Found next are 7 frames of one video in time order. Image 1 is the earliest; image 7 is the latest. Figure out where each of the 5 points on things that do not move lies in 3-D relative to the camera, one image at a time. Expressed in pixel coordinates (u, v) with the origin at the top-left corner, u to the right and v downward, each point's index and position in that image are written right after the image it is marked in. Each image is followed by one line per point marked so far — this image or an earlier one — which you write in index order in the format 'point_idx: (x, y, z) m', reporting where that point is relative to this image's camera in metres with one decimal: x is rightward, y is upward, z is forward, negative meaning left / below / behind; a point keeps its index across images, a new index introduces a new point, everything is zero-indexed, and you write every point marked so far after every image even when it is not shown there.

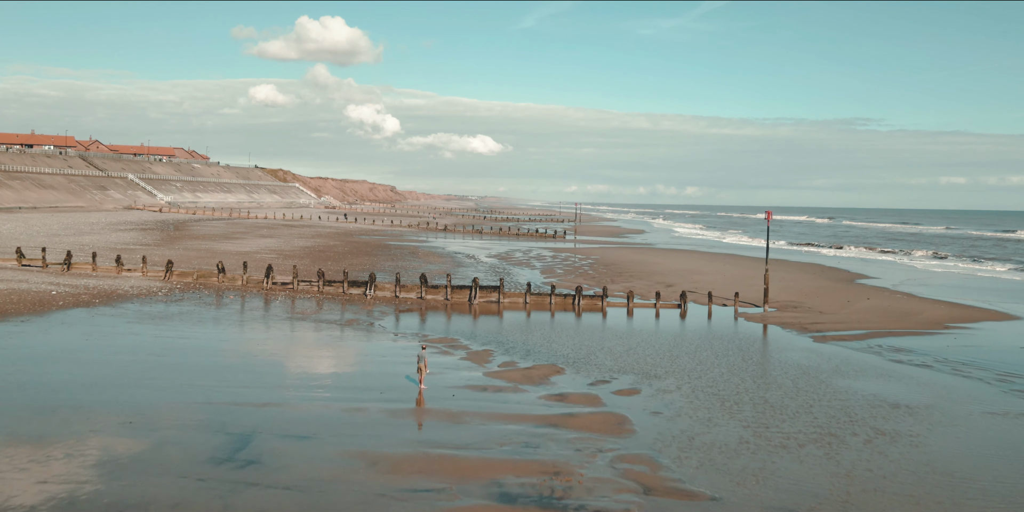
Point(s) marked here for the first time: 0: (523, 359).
0: (+0.2, -2.3, +17.6) m
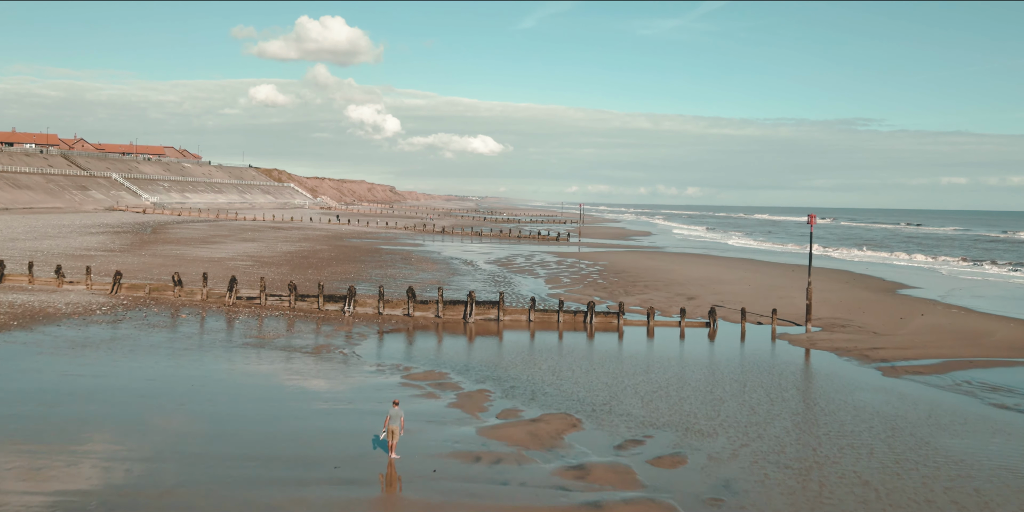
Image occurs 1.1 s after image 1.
0: (+0.3, -2.6, +13.8) m
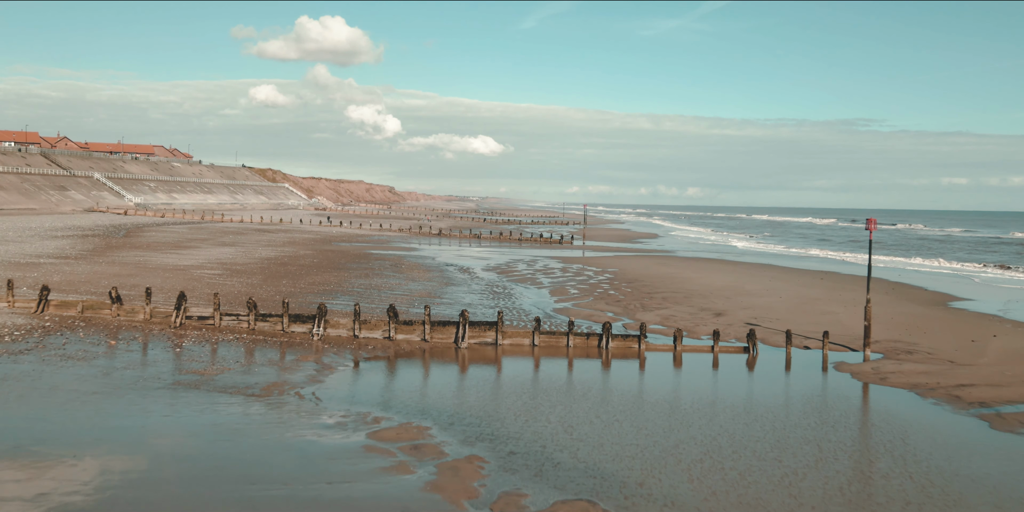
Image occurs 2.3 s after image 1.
0: (+0.3, -2.9, +10.0) m
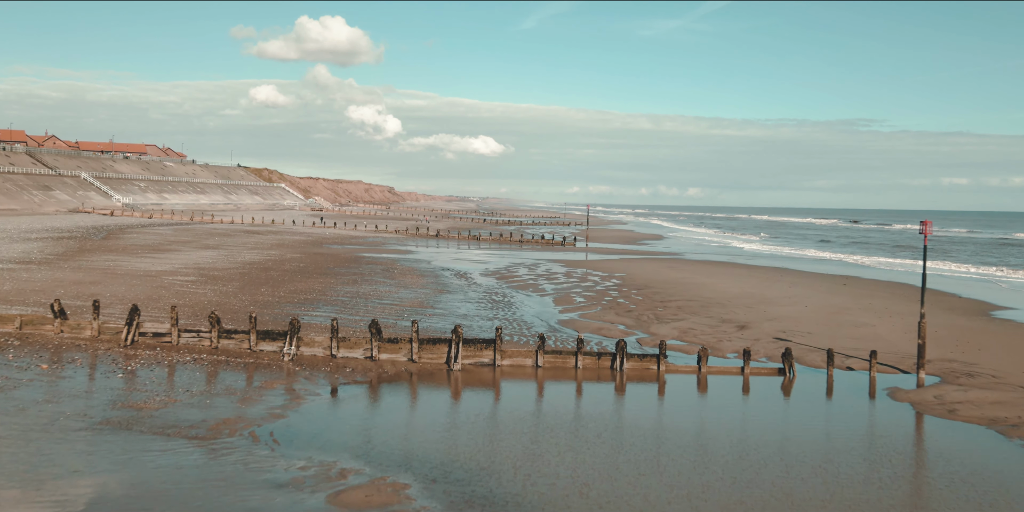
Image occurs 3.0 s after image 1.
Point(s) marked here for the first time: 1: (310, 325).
0: (+0.3, -3.1, +7.5) m
1: (-4.9, -1.7, +19.0) m
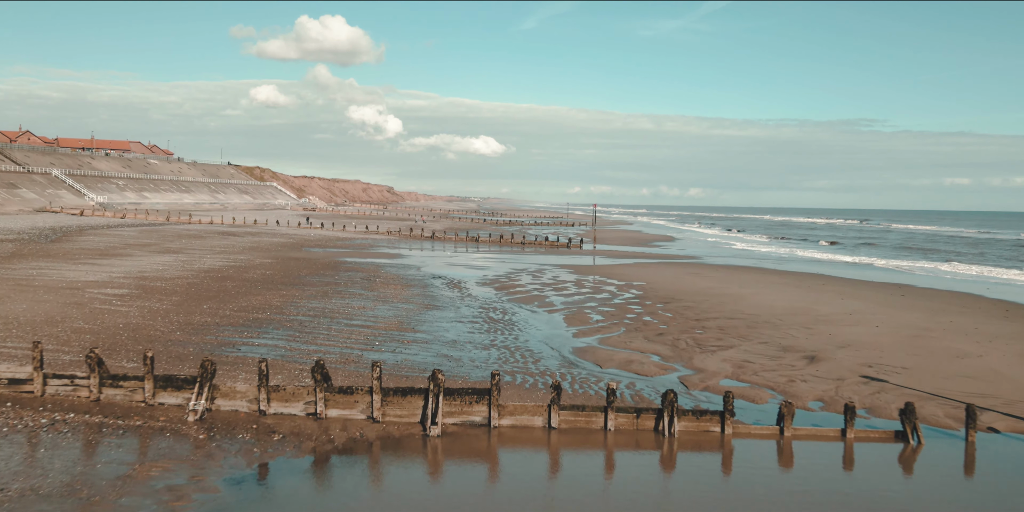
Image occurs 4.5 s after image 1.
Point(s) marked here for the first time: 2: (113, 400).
0: (+0.3, -3.3, +2.3) m
1: (-4.9, -1.9, +13.9) m
2: (-6.4, -2.3, +12.5) m
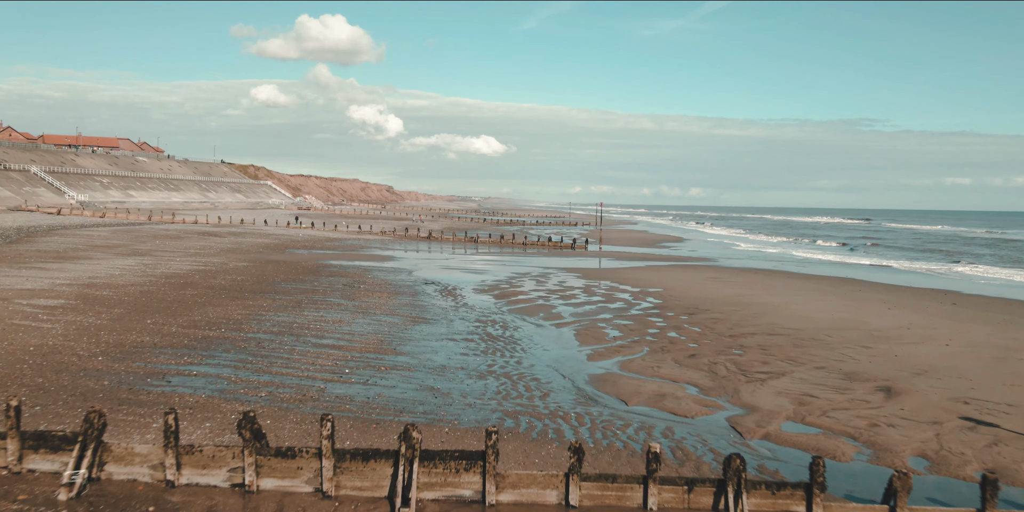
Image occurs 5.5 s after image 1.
0: (+0.3, -3.5, -1.2) m
1: (-4.8, -2.0, +10.4) m
2: (-6.3, -2.4, +9.1) m
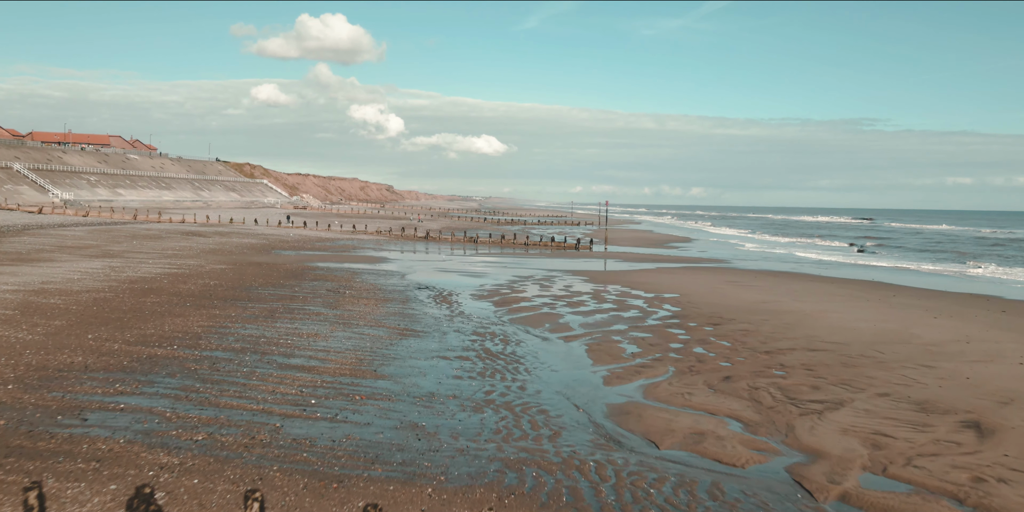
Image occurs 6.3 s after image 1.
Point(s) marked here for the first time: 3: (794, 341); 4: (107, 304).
0: (+0.4, -3.6, -3.8) m
1: (-4.8, -2.1, +7.8) m
2: (-6.3, -2.5, +6.4) m
3: (+6.6, -1.9, +18.4) m
4: (-10.2, -1.2, +20.0) m
